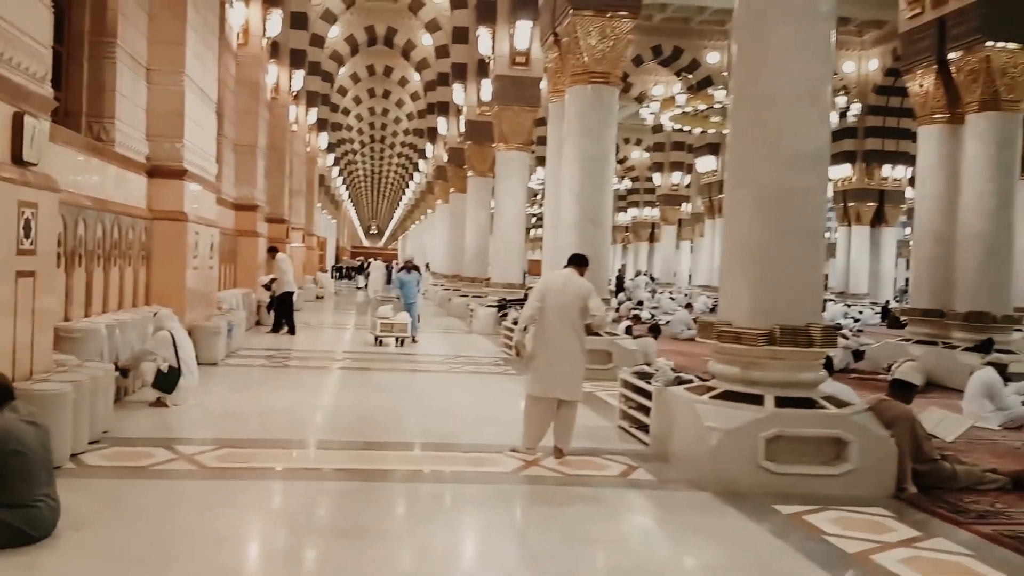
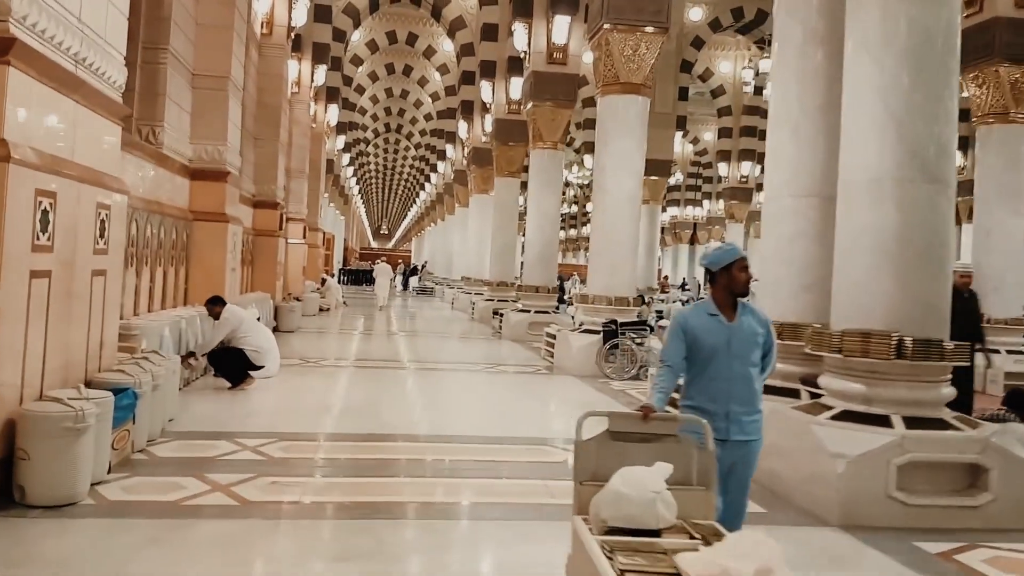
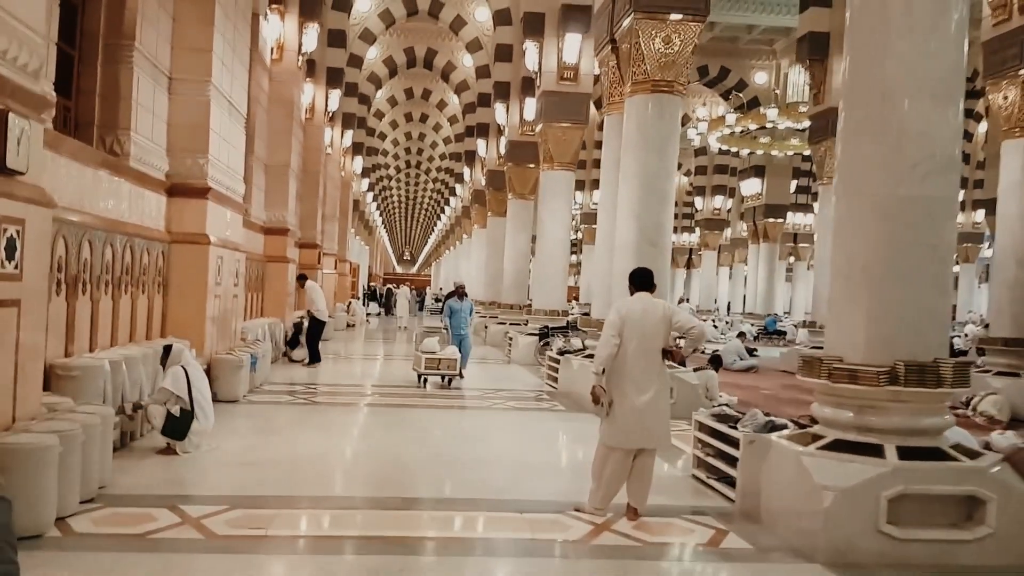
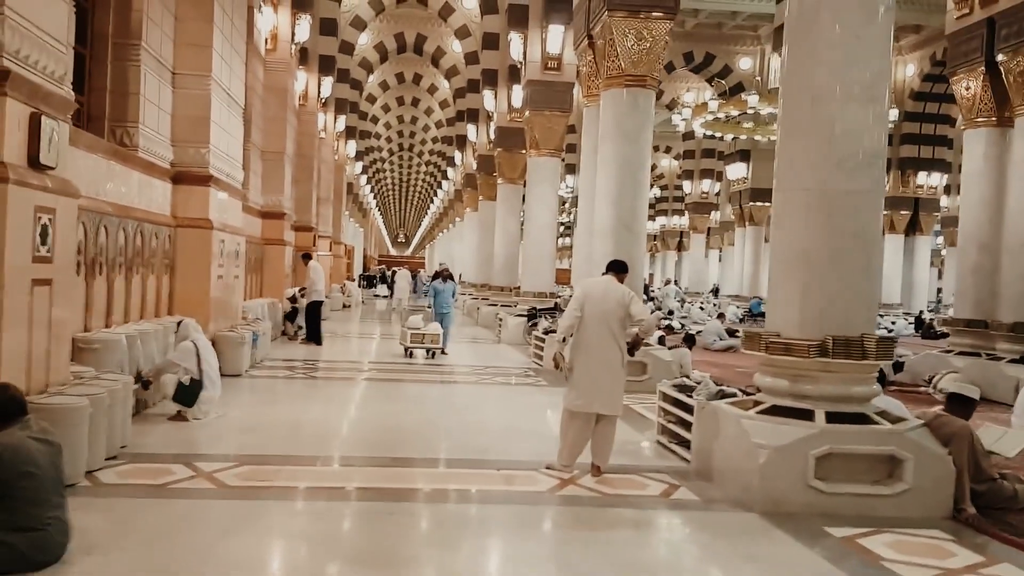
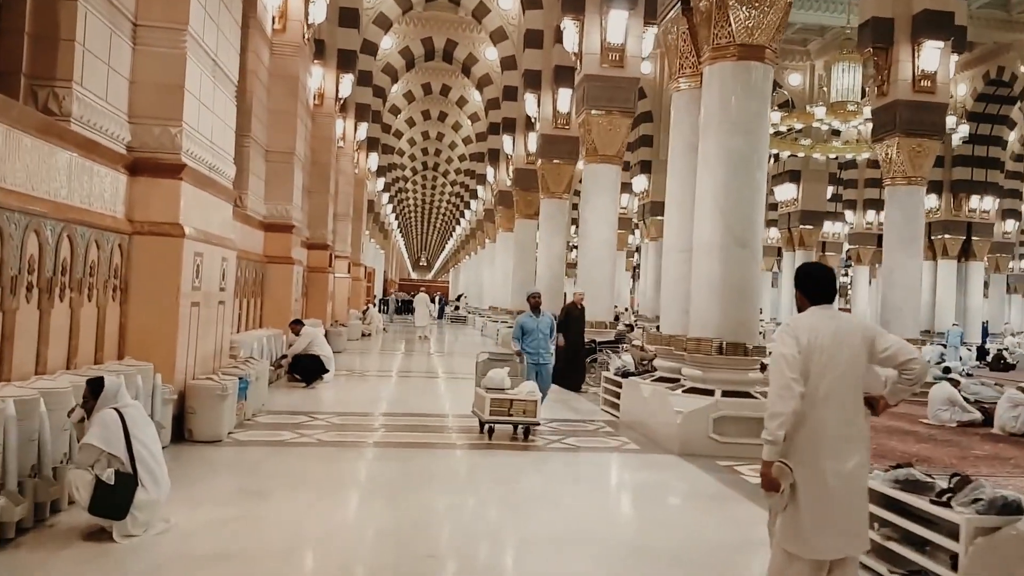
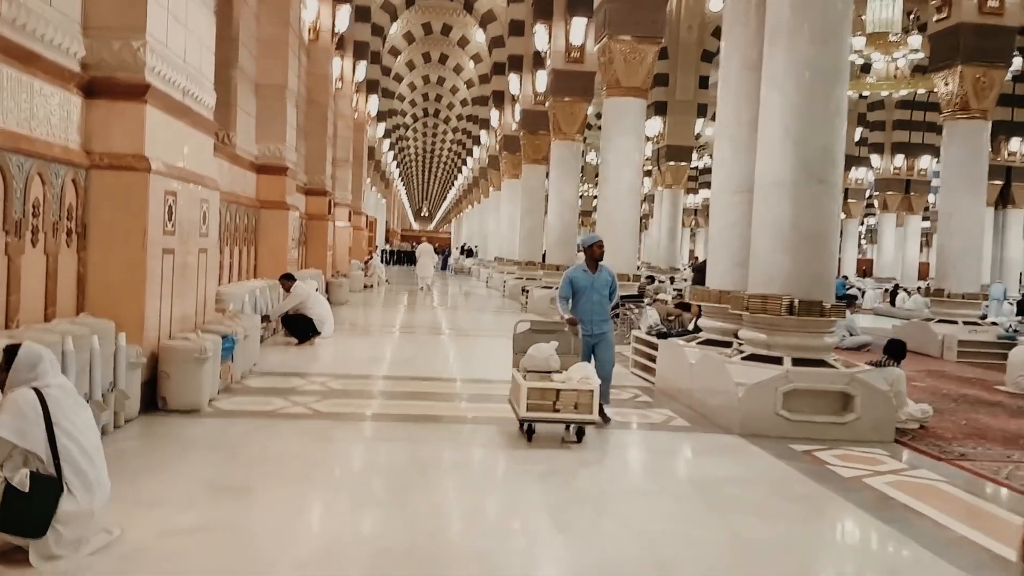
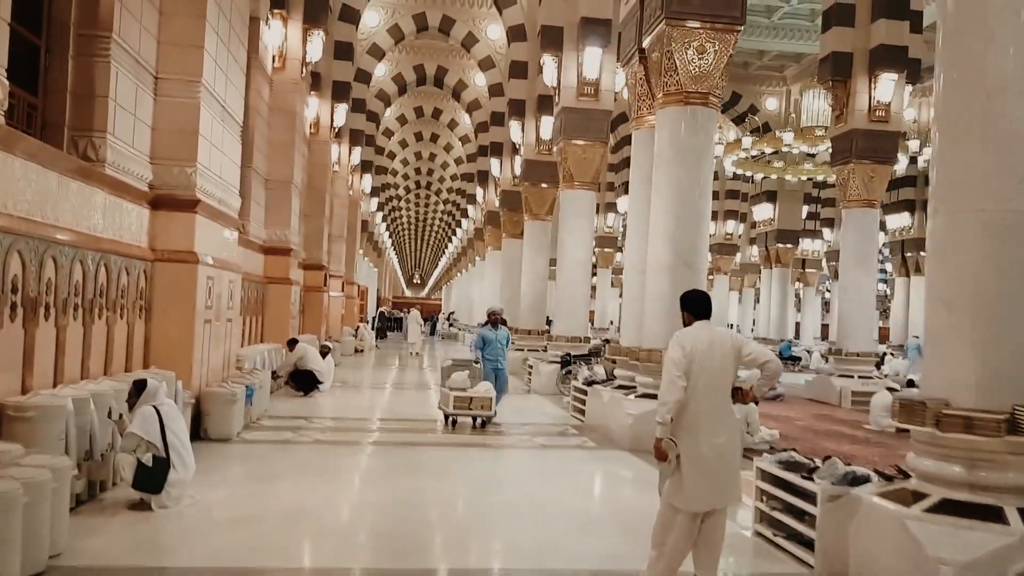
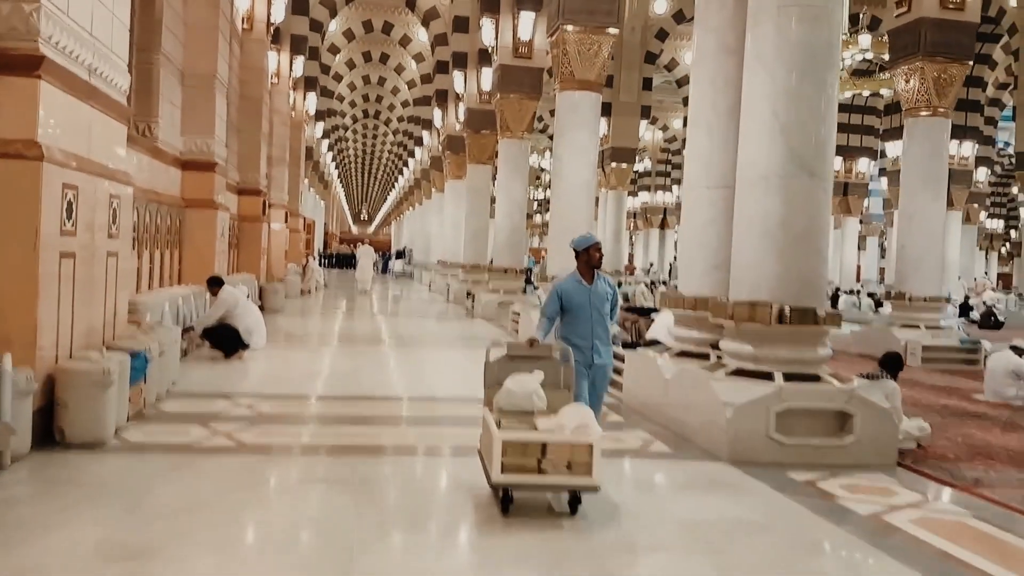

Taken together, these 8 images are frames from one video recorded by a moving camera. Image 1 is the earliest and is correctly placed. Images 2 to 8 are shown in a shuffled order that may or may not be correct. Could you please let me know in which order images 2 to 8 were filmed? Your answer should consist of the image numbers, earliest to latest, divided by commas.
4, 3, 7, 5, 6, 8, 2
